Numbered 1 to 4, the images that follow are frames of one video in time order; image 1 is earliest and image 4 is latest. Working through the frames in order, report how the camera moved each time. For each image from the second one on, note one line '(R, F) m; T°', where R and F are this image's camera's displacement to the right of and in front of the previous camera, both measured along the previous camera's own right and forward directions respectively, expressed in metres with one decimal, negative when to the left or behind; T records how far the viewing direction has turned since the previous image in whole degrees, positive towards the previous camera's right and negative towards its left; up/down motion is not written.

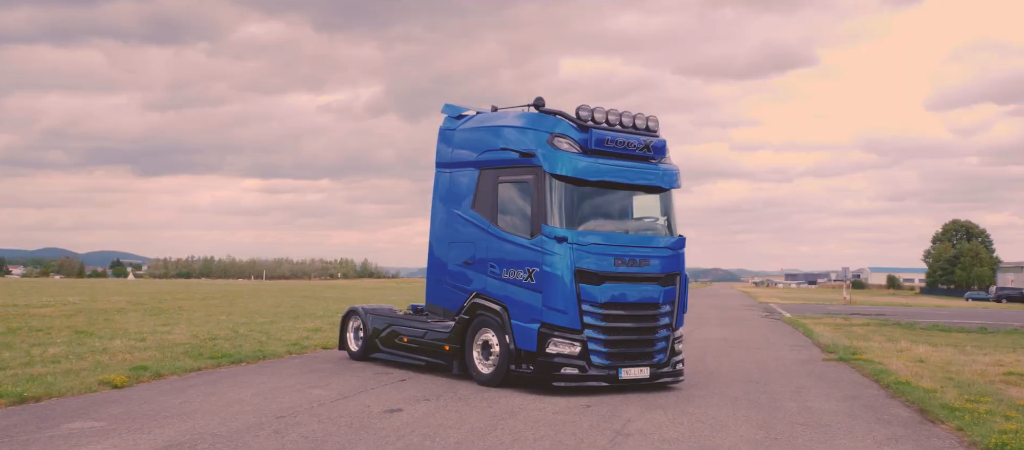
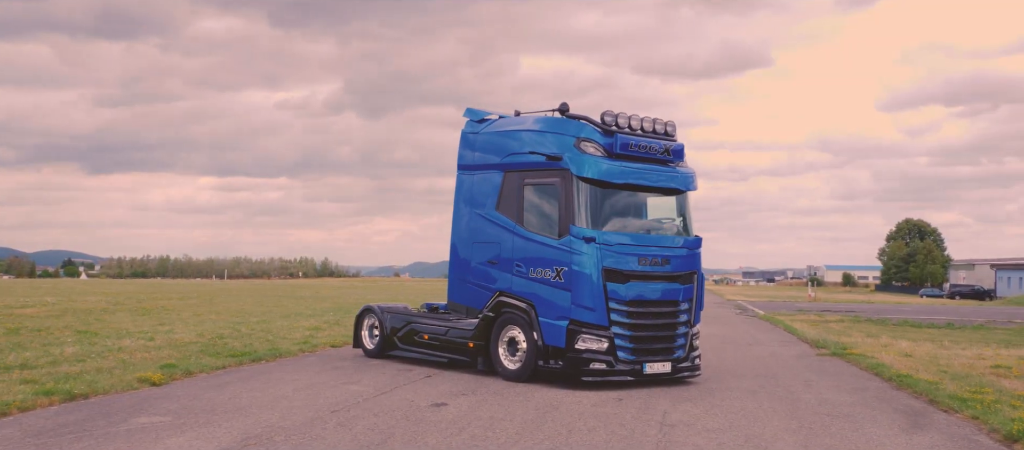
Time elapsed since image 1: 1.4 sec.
(-0.7, -0.3) m; +2°
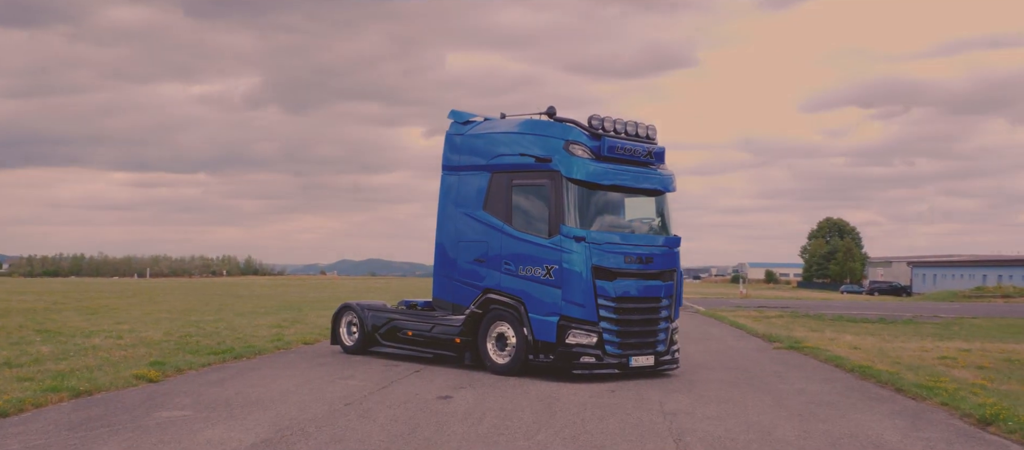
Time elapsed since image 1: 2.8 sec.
(-0.7, -0.3) m; +4°
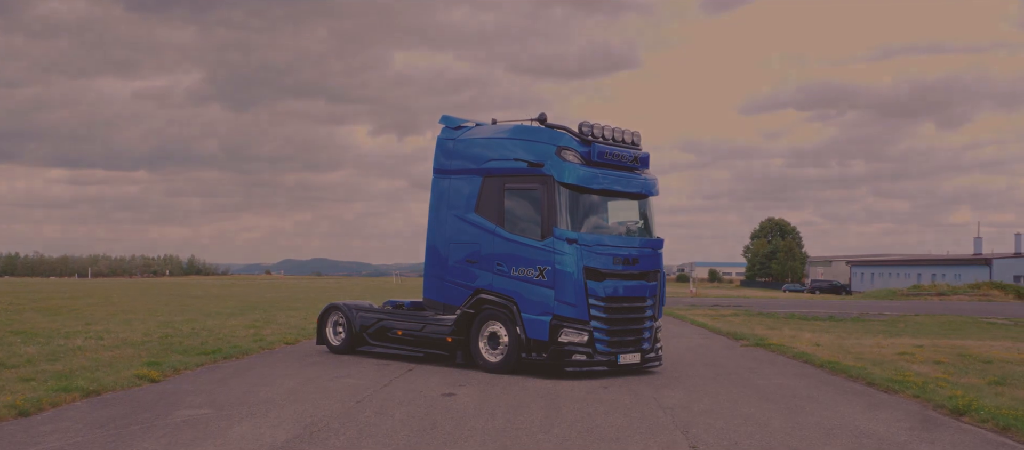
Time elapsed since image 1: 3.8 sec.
(-0.5, -0.4) m; +3°
